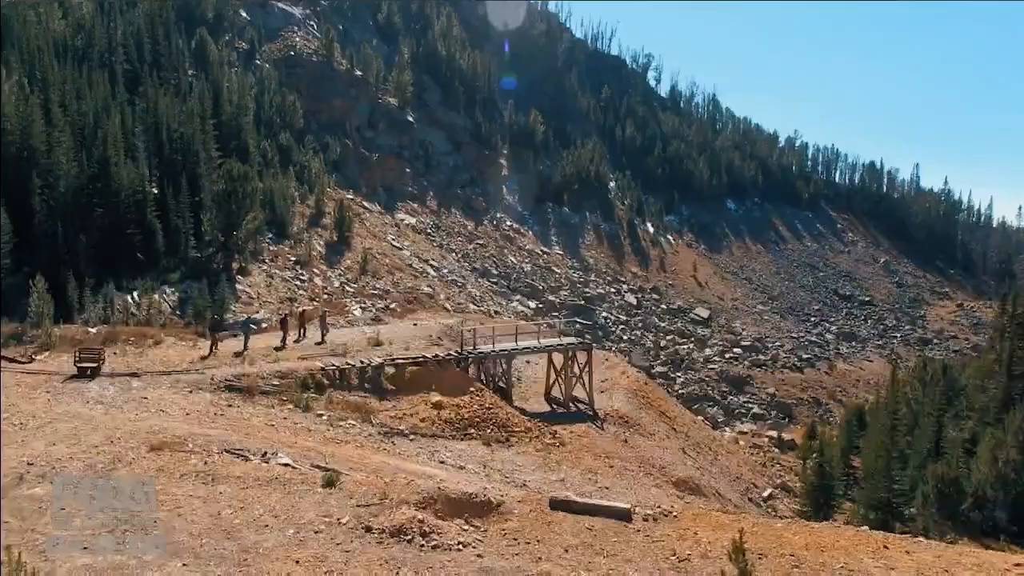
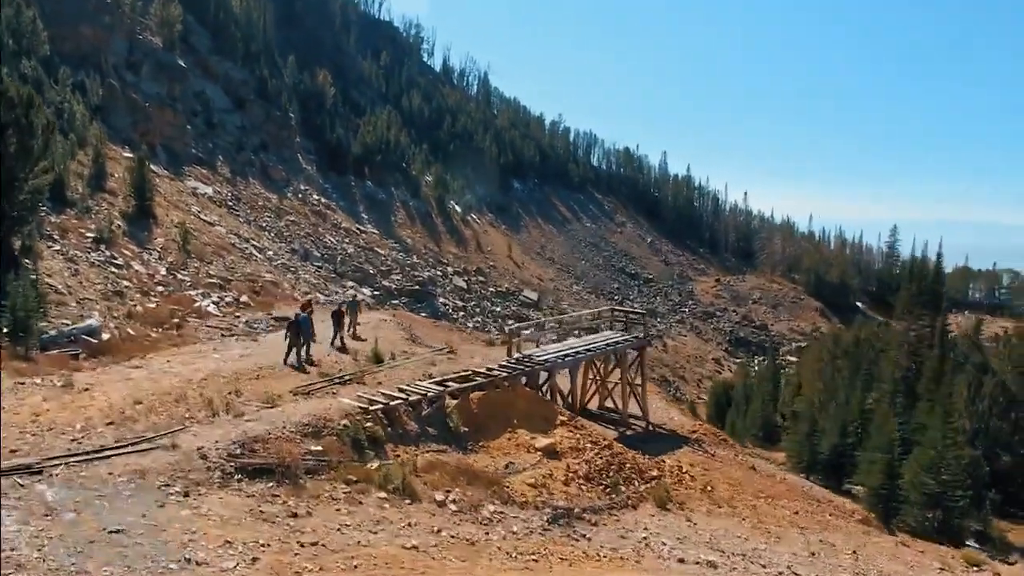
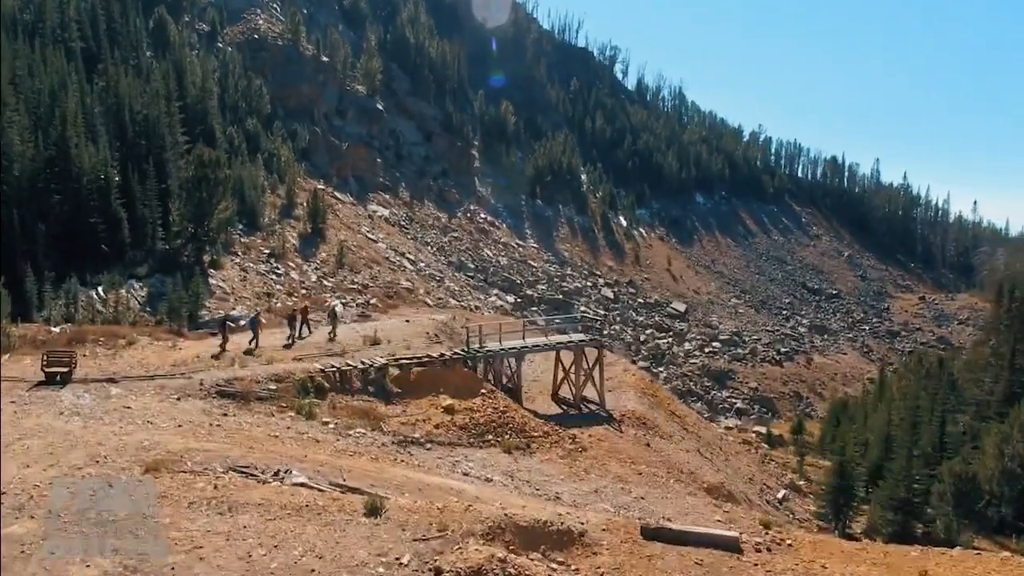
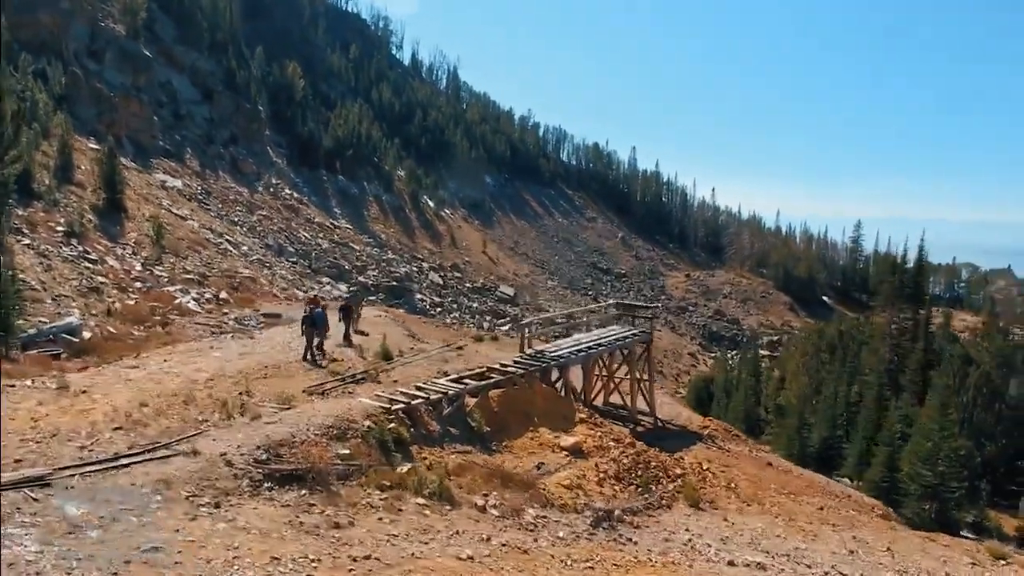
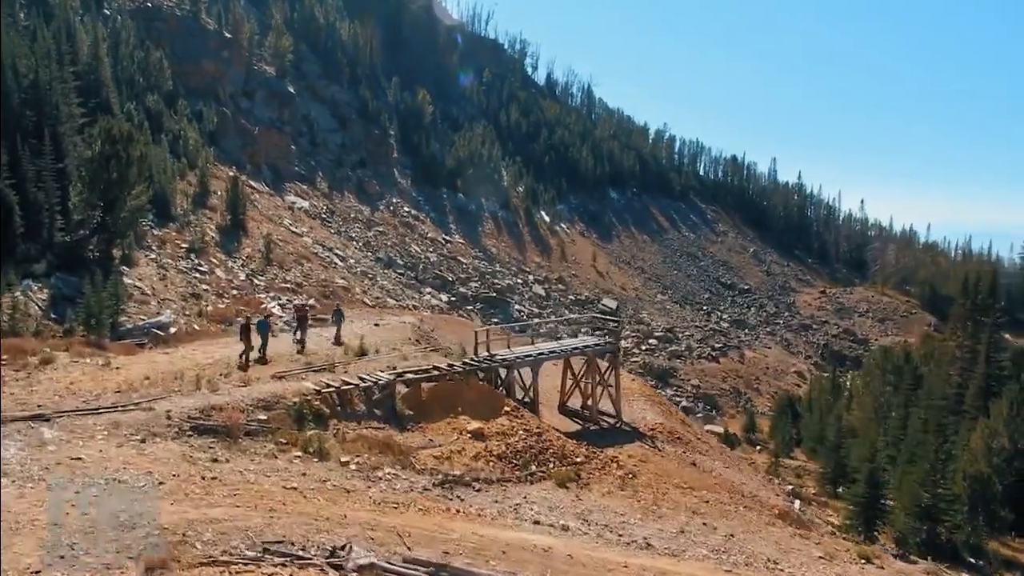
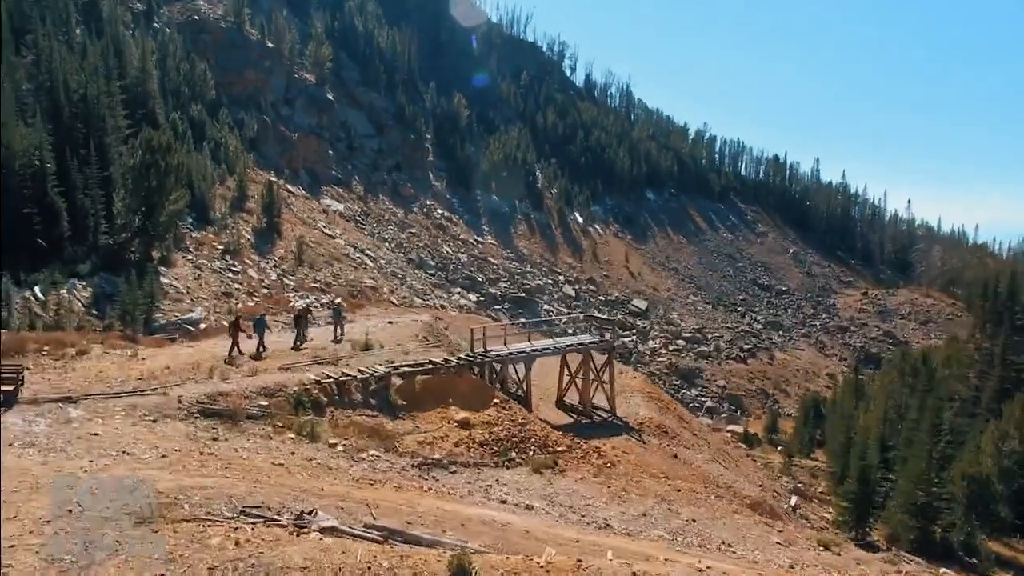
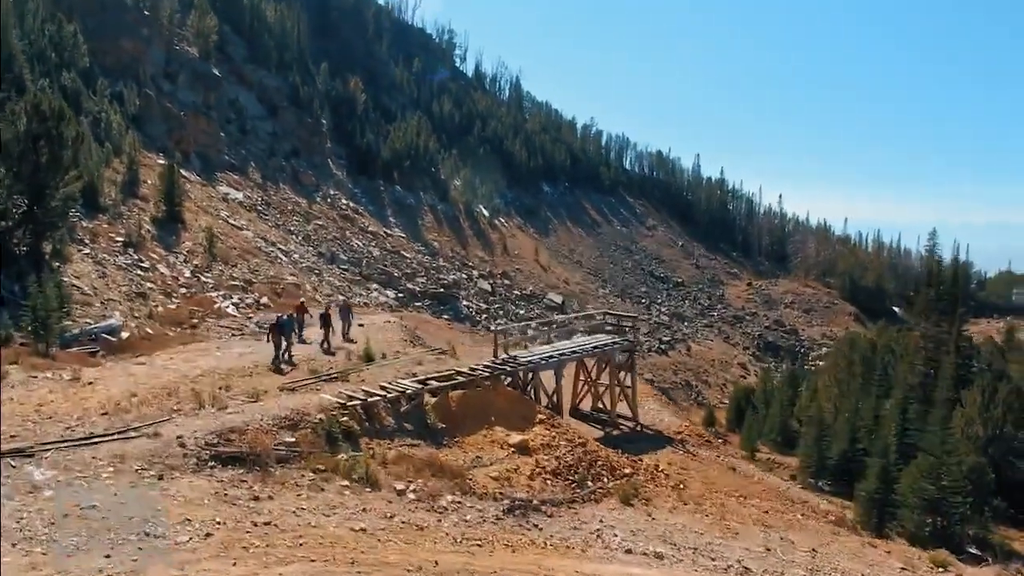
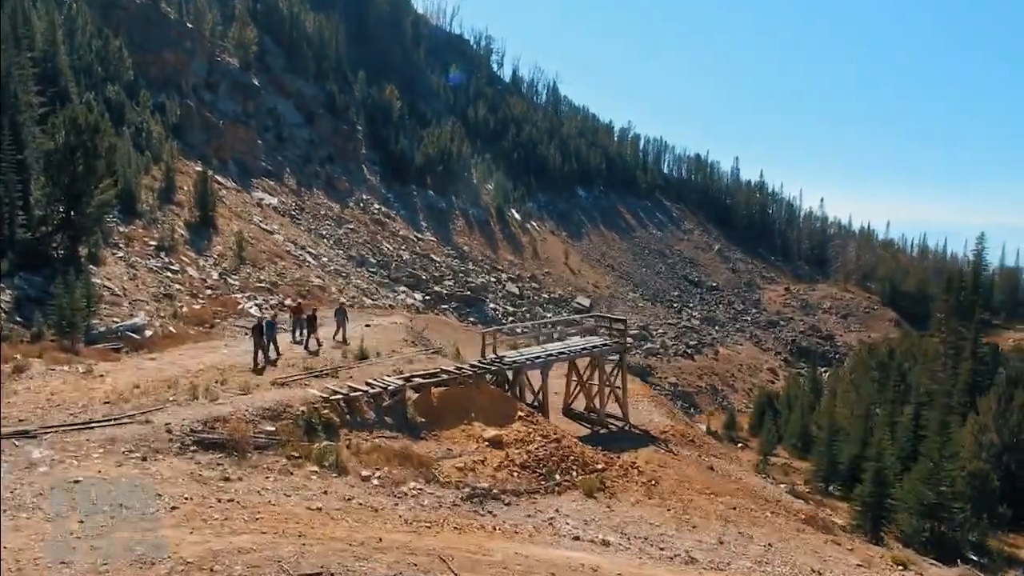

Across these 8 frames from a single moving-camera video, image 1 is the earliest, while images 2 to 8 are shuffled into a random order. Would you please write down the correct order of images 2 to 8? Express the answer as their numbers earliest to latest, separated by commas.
3, 6, 5, 8, 7, 2, 4
